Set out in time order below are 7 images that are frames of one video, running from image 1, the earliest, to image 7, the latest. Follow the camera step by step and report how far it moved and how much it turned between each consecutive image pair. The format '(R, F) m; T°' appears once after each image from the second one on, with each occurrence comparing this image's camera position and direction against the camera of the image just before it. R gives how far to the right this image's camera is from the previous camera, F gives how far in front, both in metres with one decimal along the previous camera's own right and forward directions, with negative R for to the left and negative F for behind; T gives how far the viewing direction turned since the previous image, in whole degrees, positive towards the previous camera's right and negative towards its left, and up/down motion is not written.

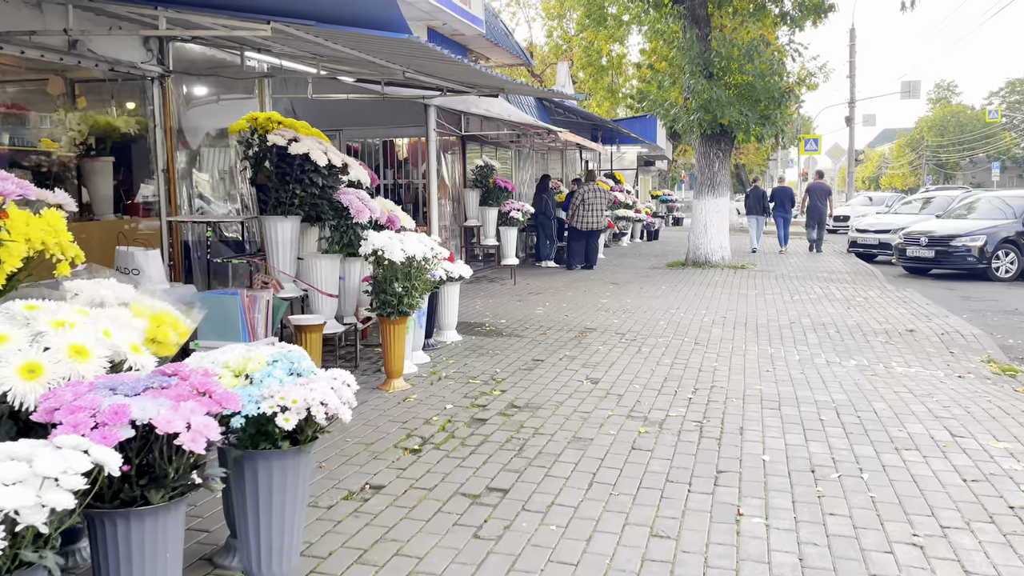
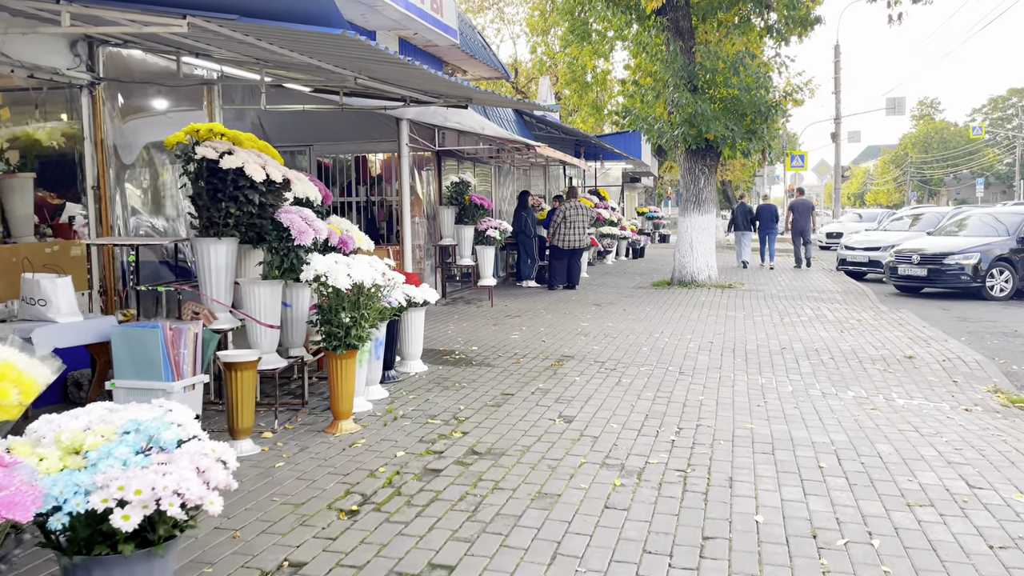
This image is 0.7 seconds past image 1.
(+0.2, +0.6) m; +1°
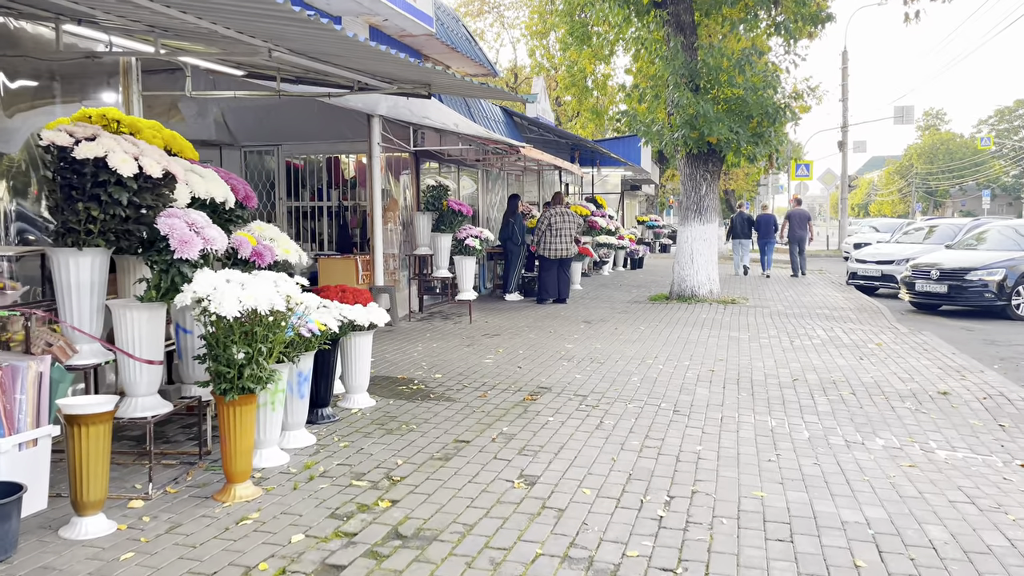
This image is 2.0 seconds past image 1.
(+0.3, +1.1) m; 0°
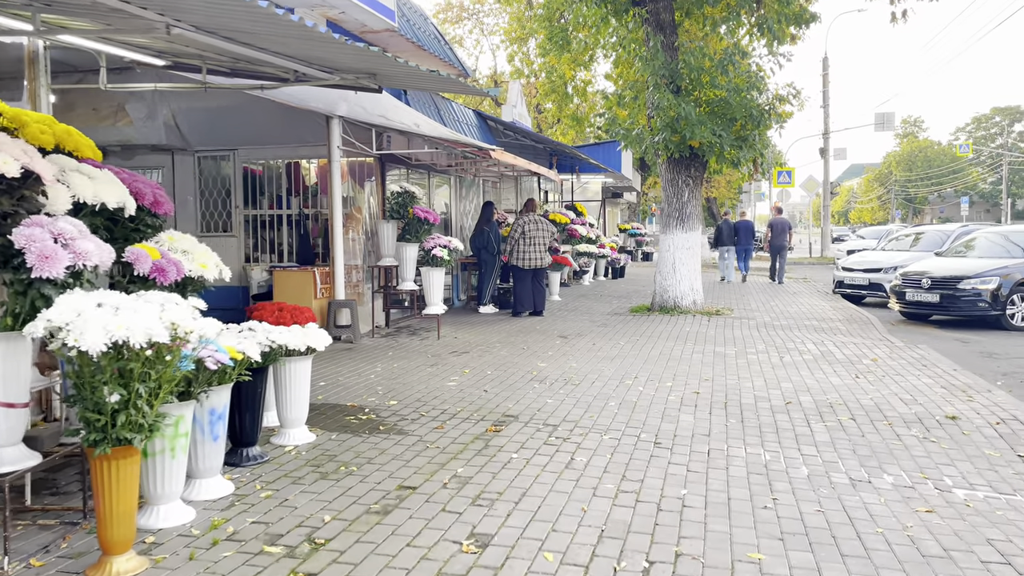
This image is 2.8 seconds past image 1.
(+0.2, +0.7) m; +1°
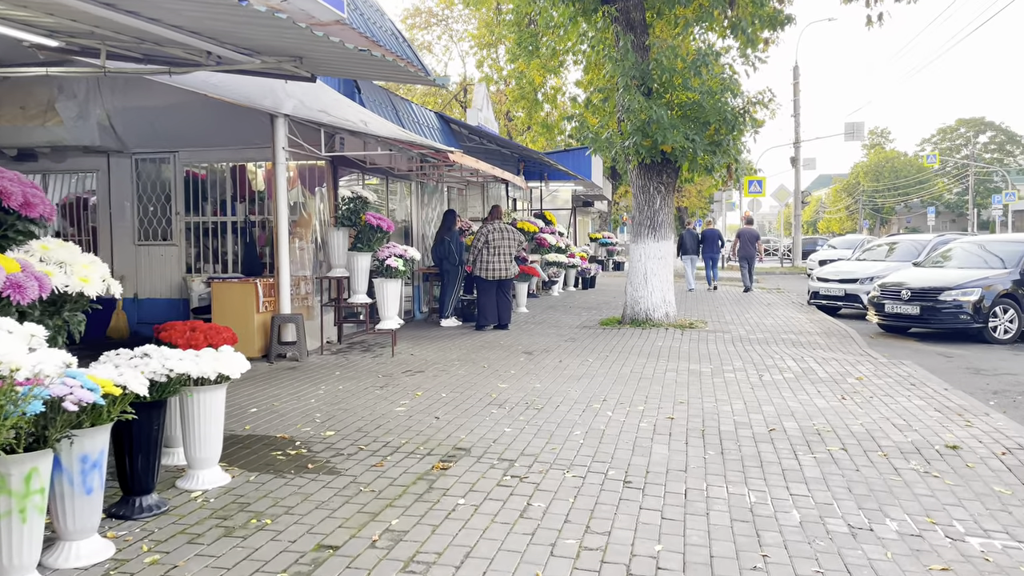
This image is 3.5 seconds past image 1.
(+0.1, +0.7) m; +2°
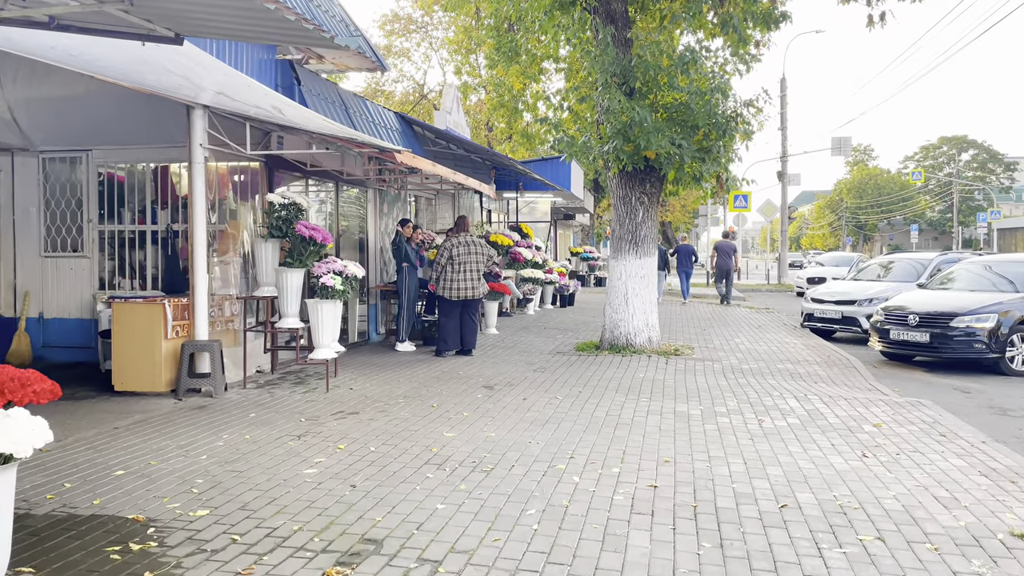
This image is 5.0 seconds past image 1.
(+0.3, +1.3) m; +1°
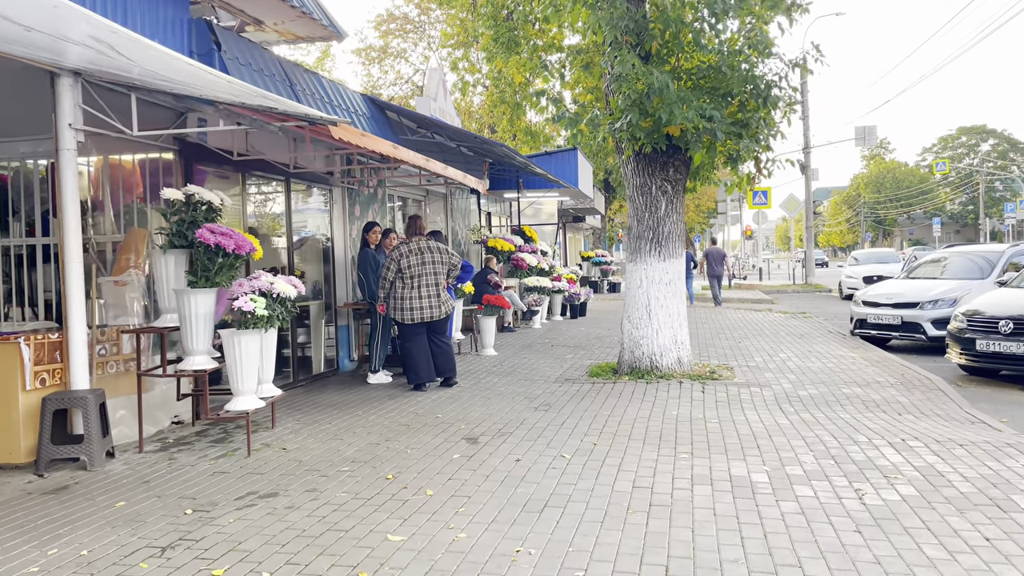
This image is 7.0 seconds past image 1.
(+0.2, +2.1) m; -1°
